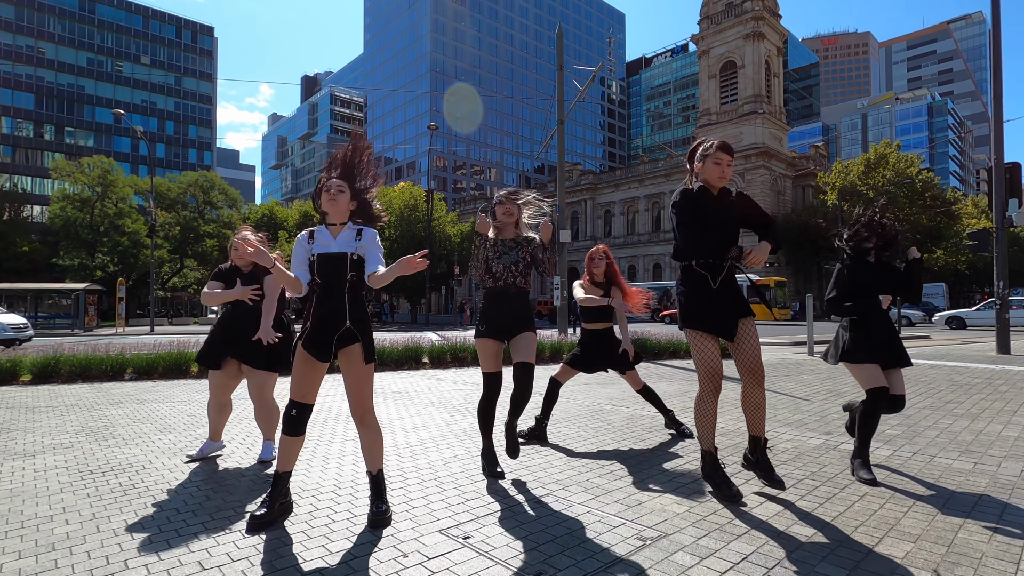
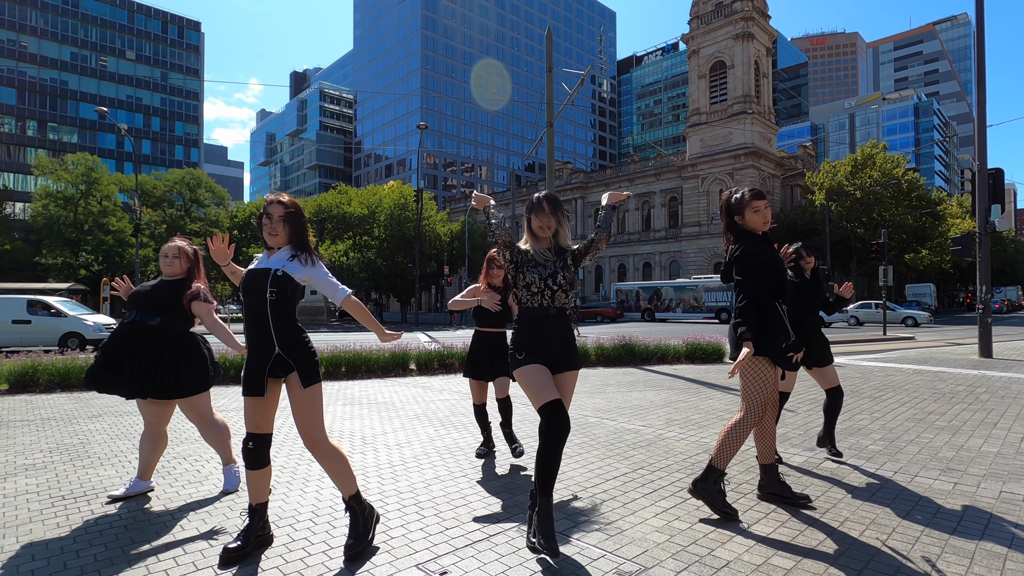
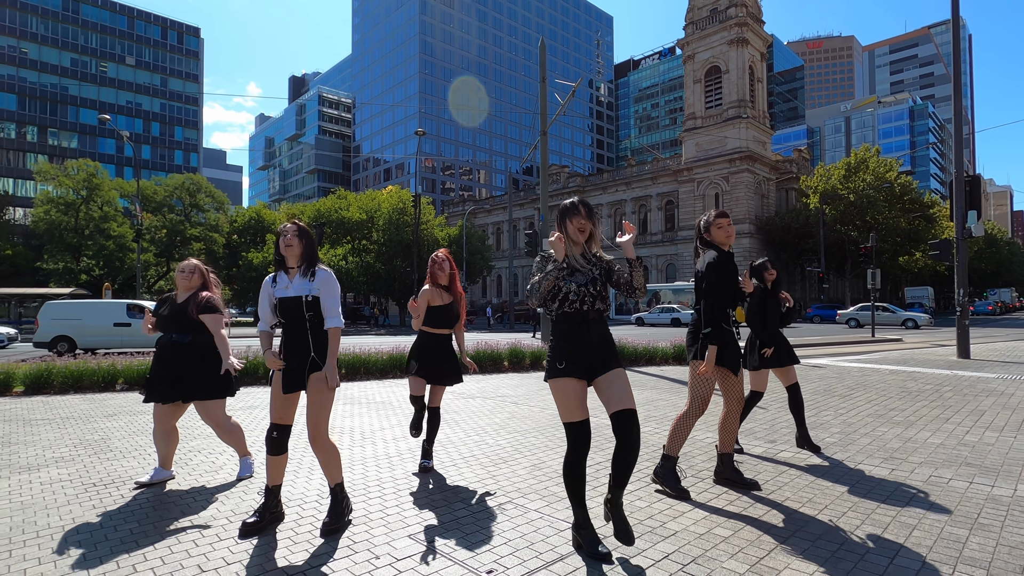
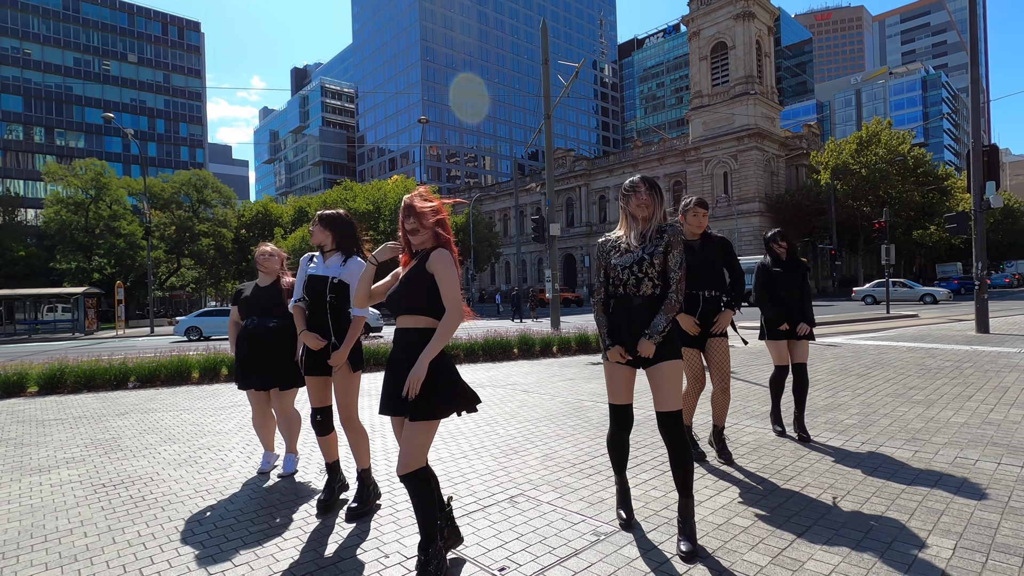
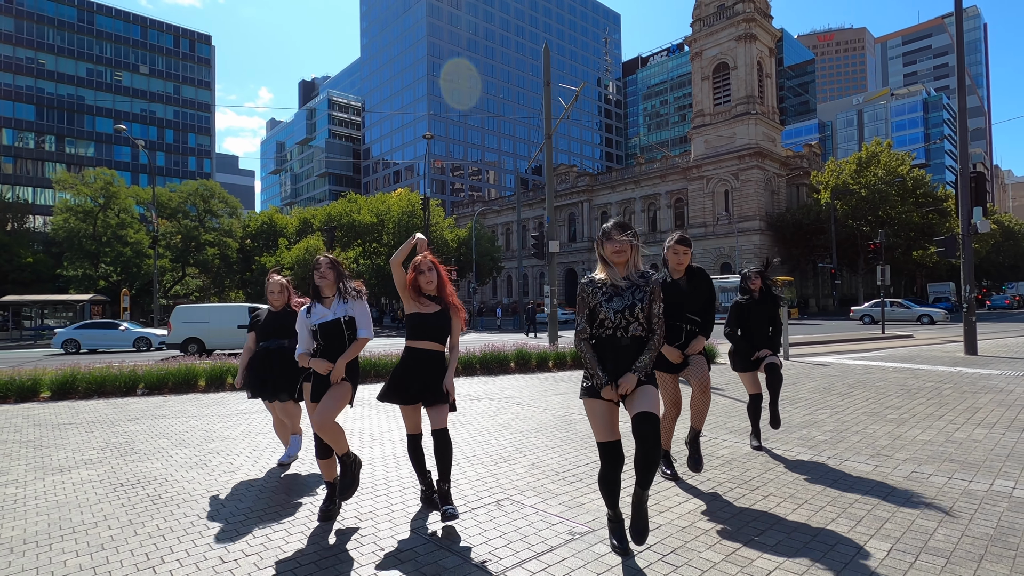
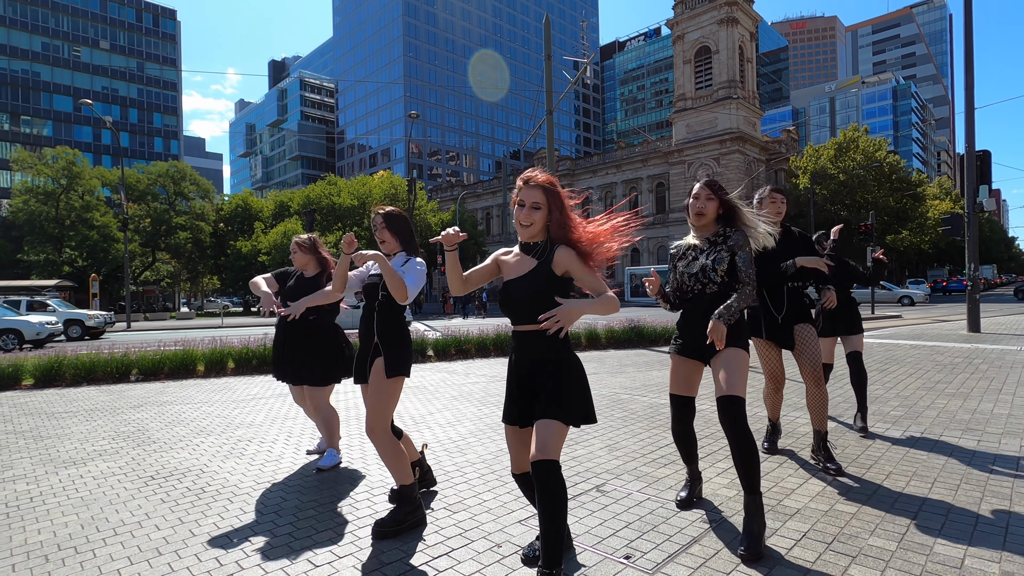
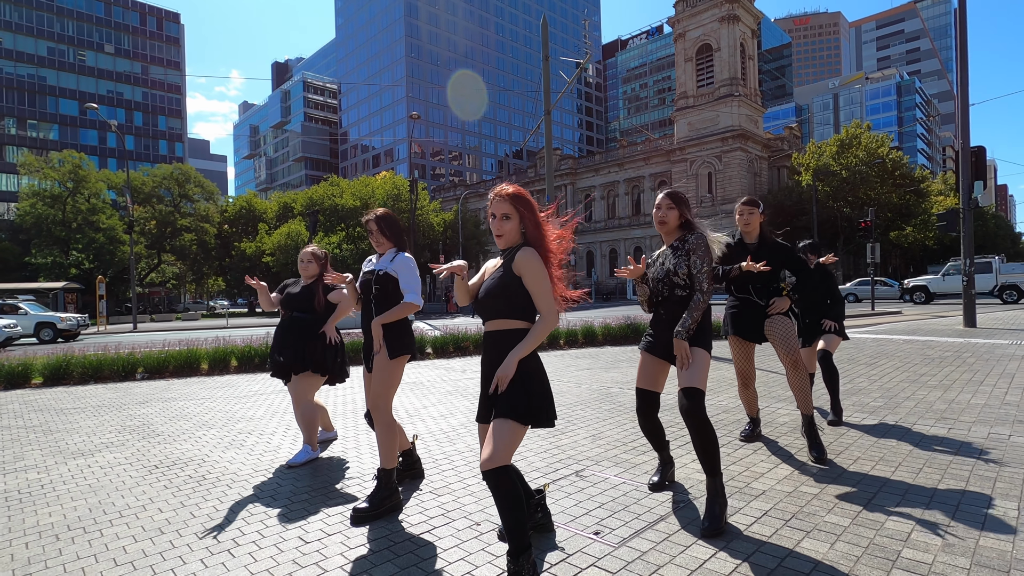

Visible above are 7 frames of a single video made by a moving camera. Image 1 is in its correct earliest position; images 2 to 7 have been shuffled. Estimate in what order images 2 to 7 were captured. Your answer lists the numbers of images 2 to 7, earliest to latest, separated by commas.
2, 3, 5, 4, 7, 6
